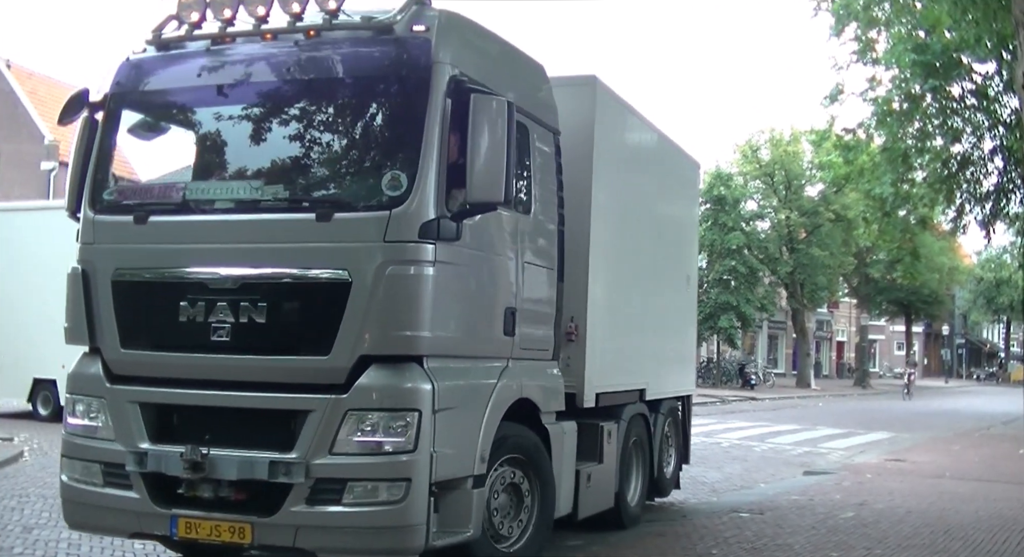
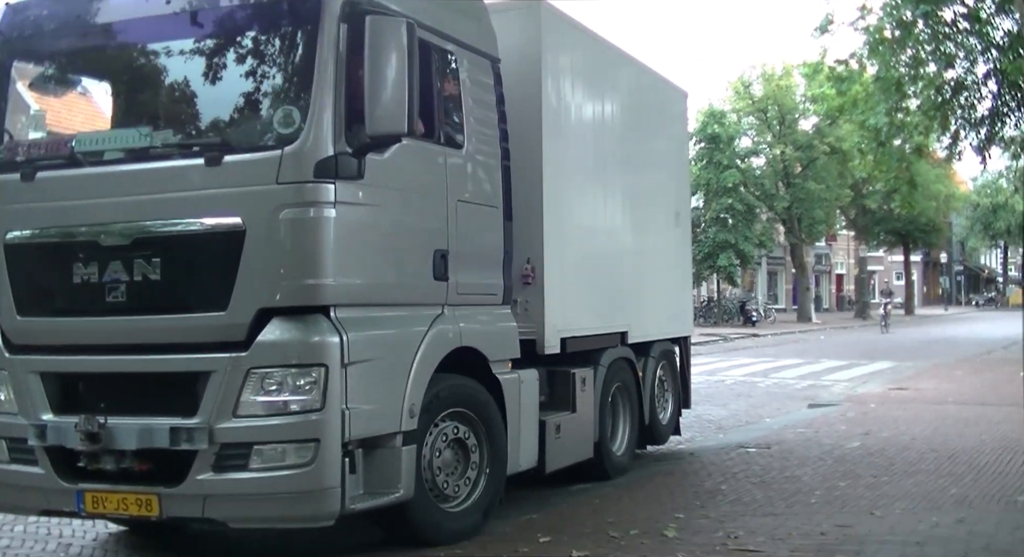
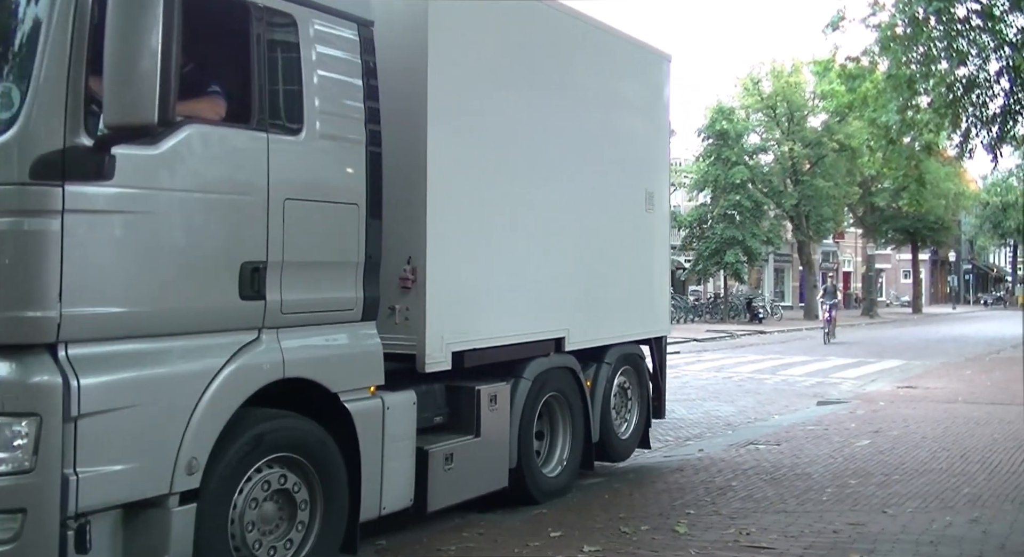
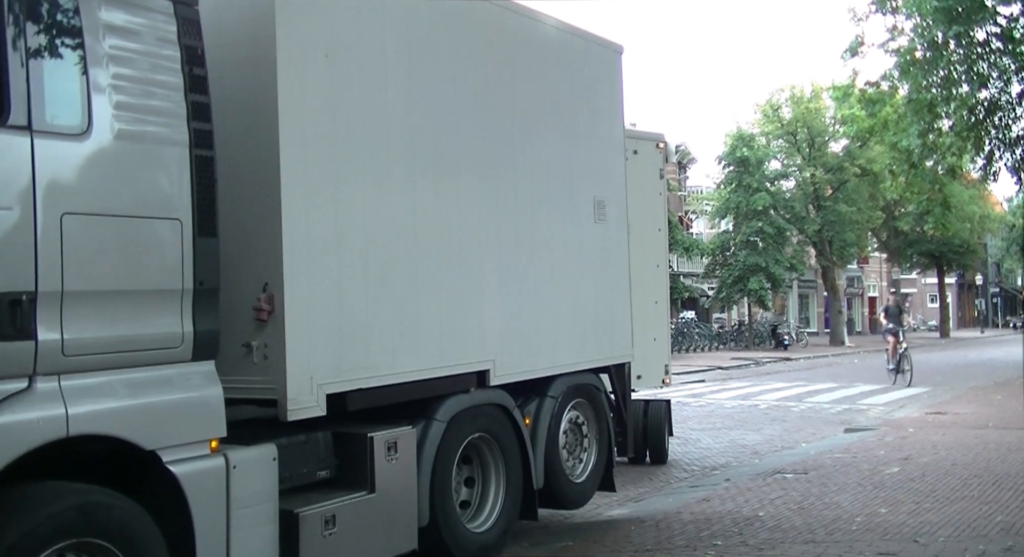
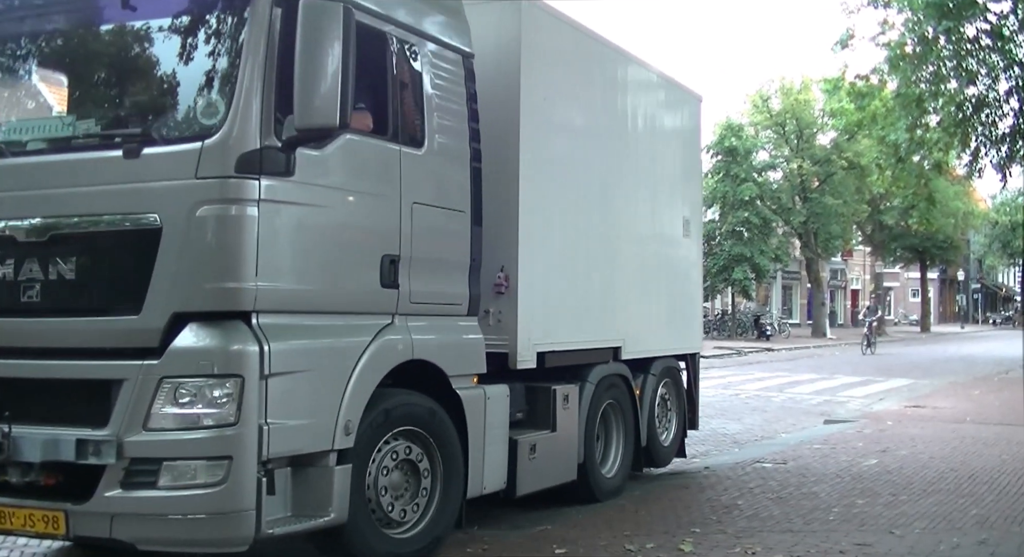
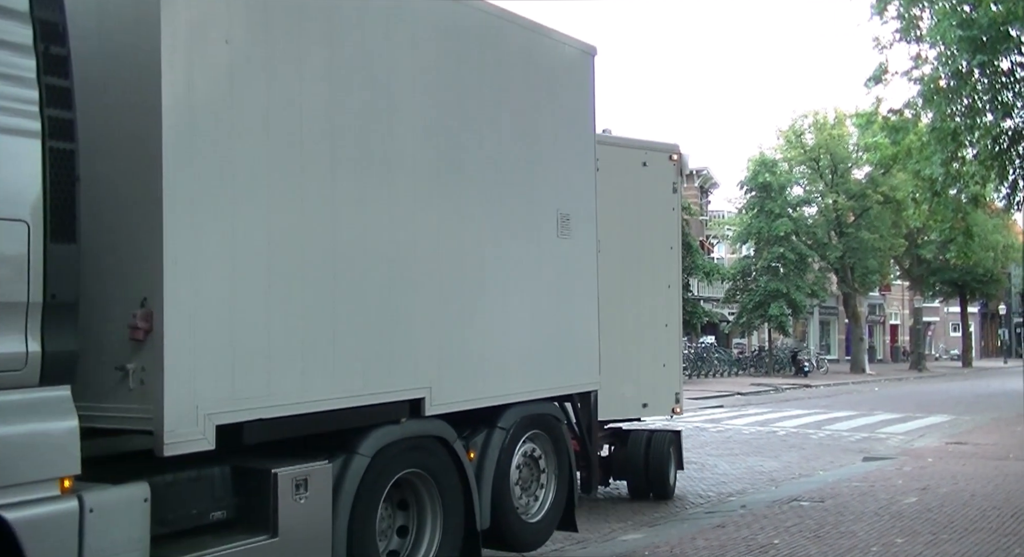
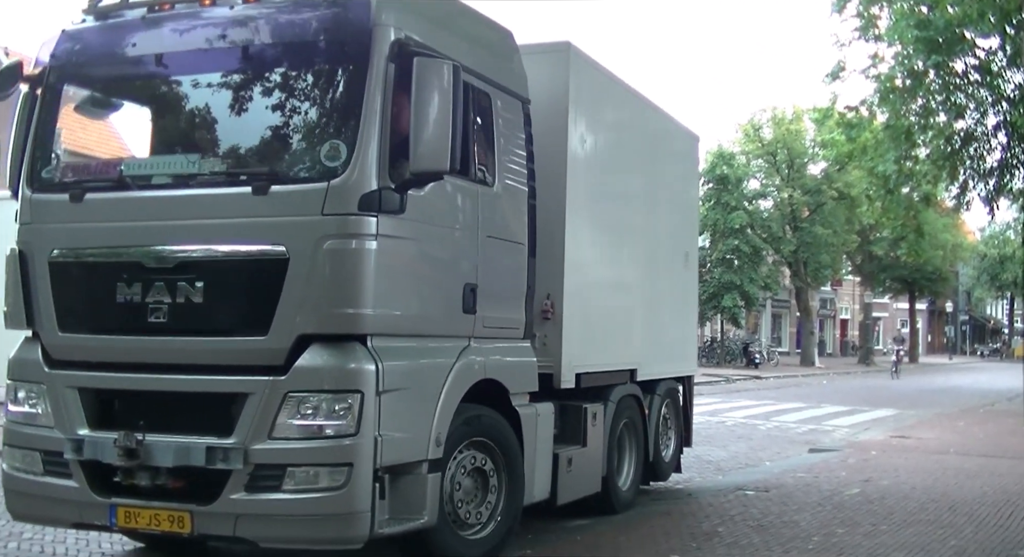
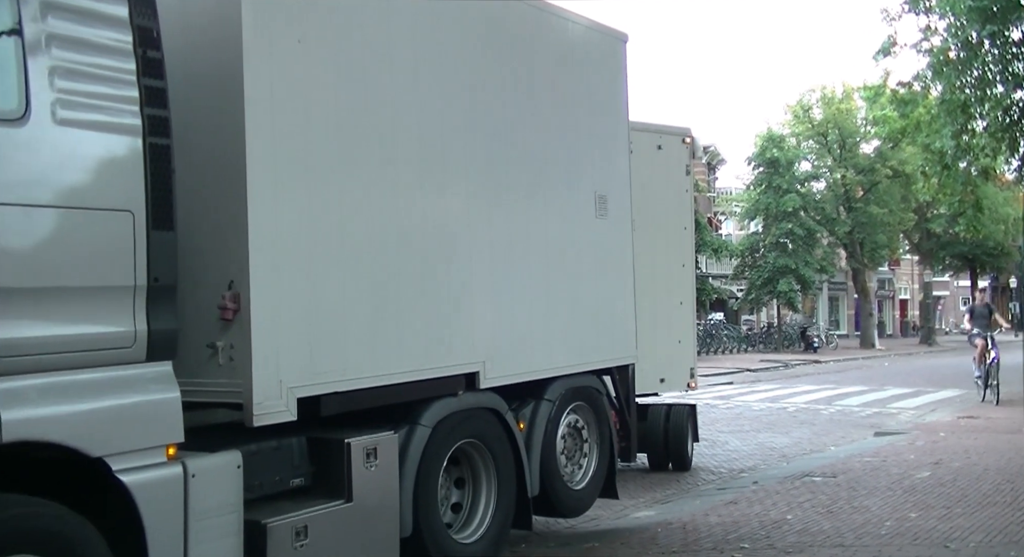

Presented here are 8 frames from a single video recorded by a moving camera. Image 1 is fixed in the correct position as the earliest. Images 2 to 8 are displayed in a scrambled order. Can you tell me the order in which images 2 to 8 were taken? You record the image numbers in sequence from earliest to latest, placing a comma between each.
7, 2, 5, 3, 4, 8, 6
